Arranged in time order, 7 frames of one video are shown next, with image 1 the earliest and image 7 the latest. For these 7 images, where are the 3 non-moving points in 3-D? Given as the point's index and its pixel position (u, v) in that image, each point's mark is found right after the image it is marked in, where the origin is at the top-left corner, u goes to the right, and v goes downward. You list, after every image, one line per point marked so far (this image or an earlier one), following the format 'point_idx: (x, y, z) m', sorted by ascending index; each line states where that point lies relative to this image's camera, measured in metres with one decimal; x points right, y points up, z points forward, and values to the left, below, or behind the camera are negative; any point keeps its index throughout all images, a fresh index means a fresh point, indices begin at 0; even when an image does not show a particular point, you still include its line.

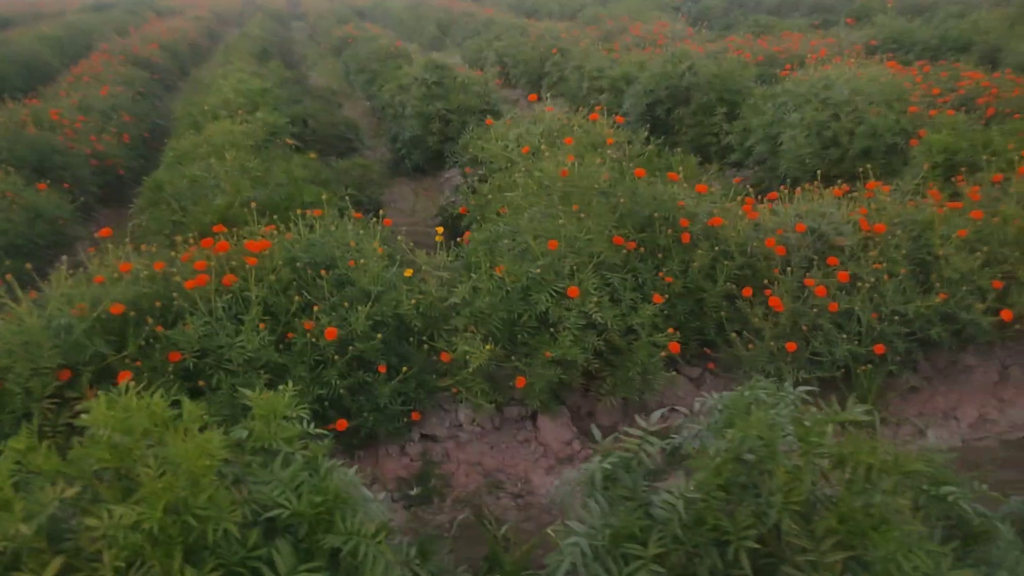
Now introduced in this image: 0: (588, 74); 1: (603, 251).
0: (+0.8, +2.2, +9.1) m
1: (+0.3, +0.1, +3.4) m
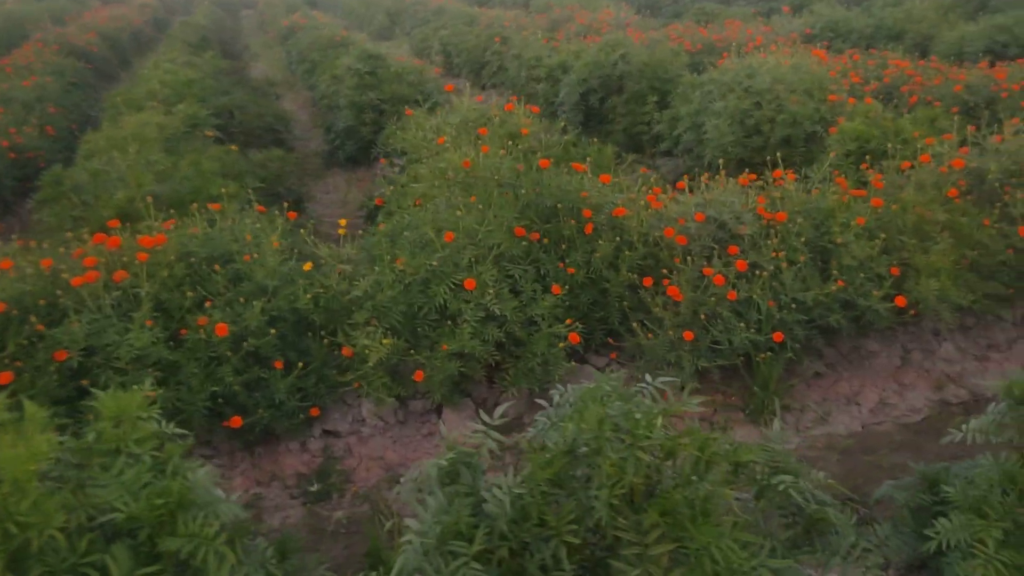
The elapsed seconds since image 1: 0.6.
0: (+0.2, +2.3, +9.1) m
1: (0.0, +0.2, +3.4) m
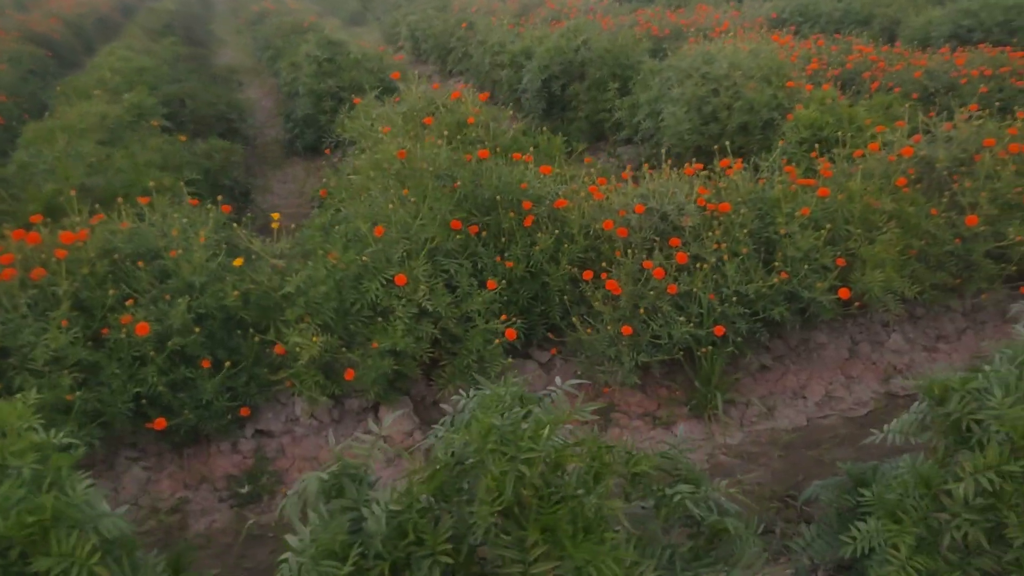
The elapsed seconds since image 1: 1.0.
0: (-0.2, +2.4, +8.9) m
1: (-0.3, +0.2, +3.3) m
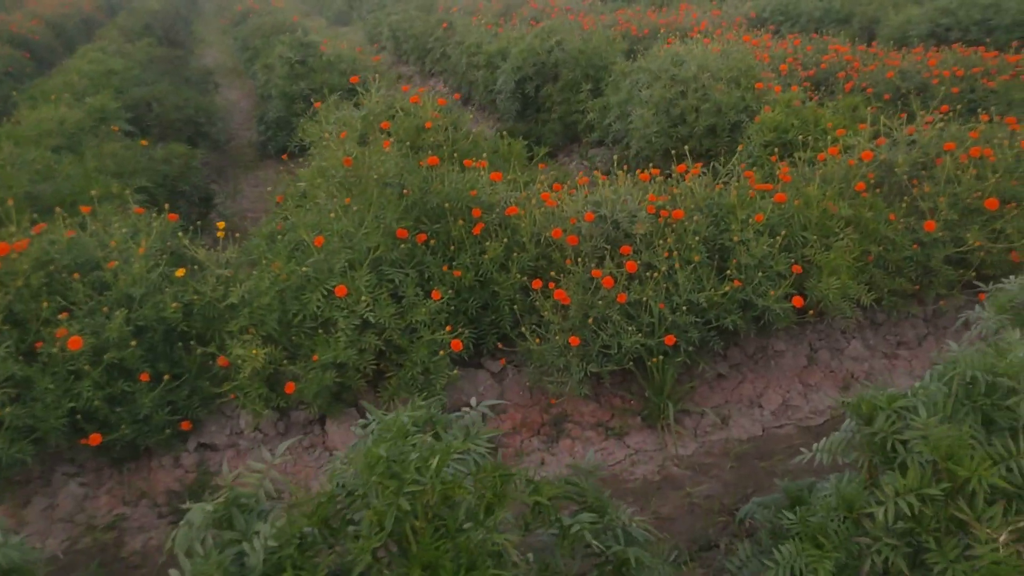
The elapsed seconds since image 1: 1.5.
0: (-0.4, +2.4, +8.9) m
1: (-0.5, +0.2, +3.2) m
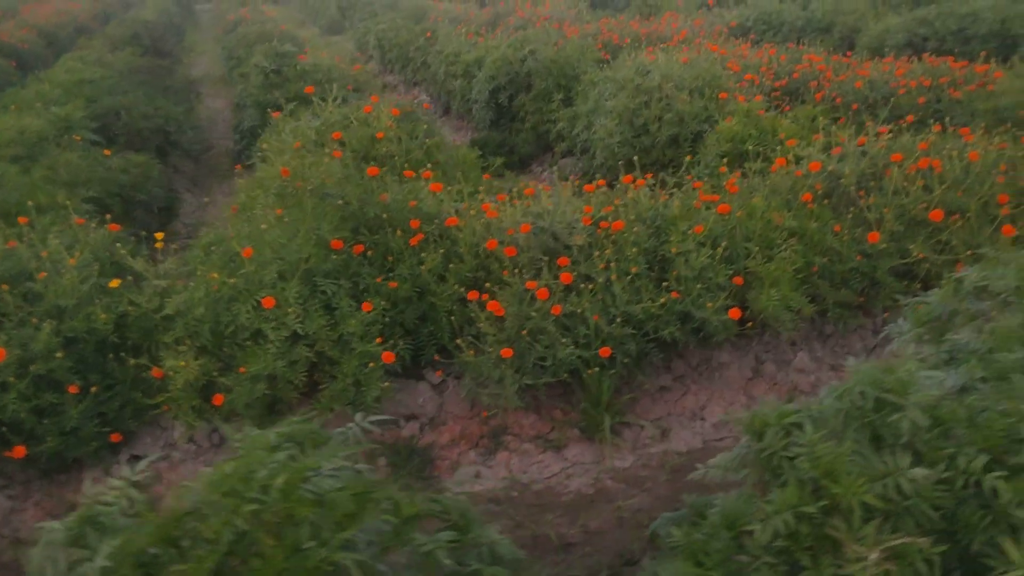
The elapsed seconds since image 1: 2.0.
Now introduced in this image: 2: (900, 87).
0: (-0.6, +2.3, +8.9) m
1: (-0.7, +0.1, +3.2) m
2: (+2.6, +1.3, +5.9) m
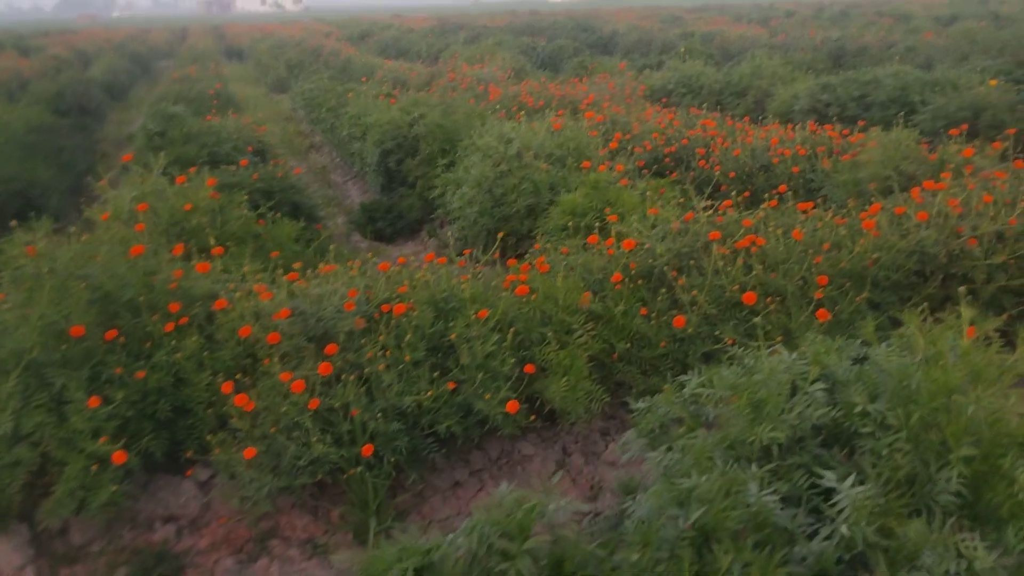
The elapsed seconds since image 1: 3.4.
0: (-1.6, +1.6, +8.7) m
1: (-1.5, -0.2, +2.9) m
2: (+1.7, +0.9, +5.8) m
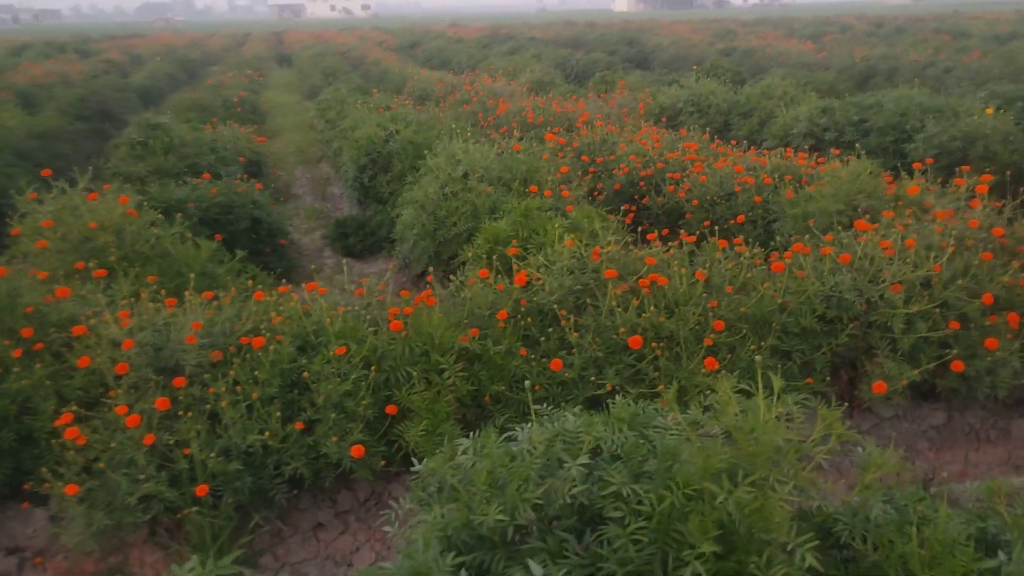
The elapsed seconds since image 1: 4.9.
0: (-1.7, +1.5, +8.7) m
1: (-2.0, -0.3, +2.9) m
2: (+1.4, +0.6, +5.5) m
